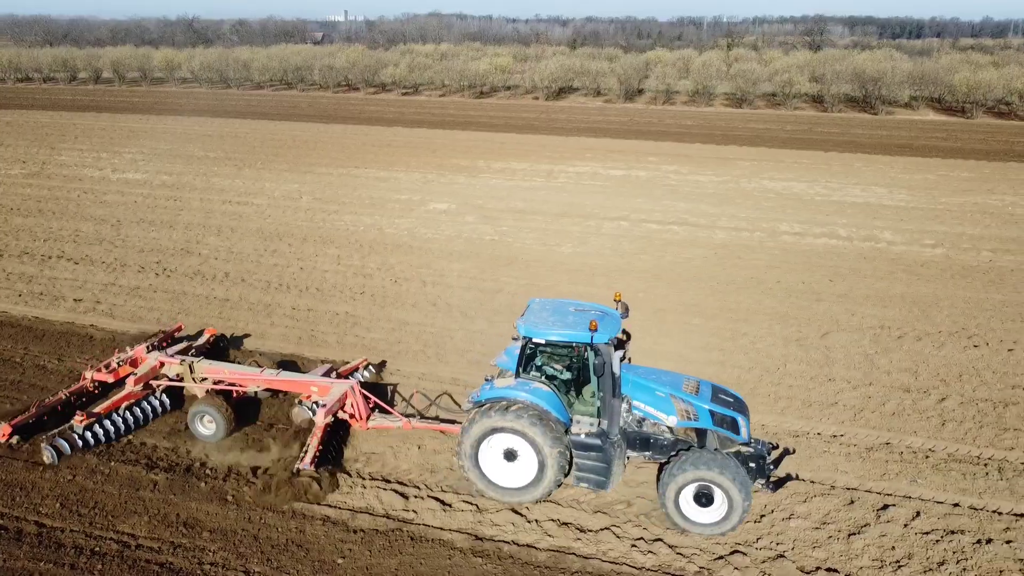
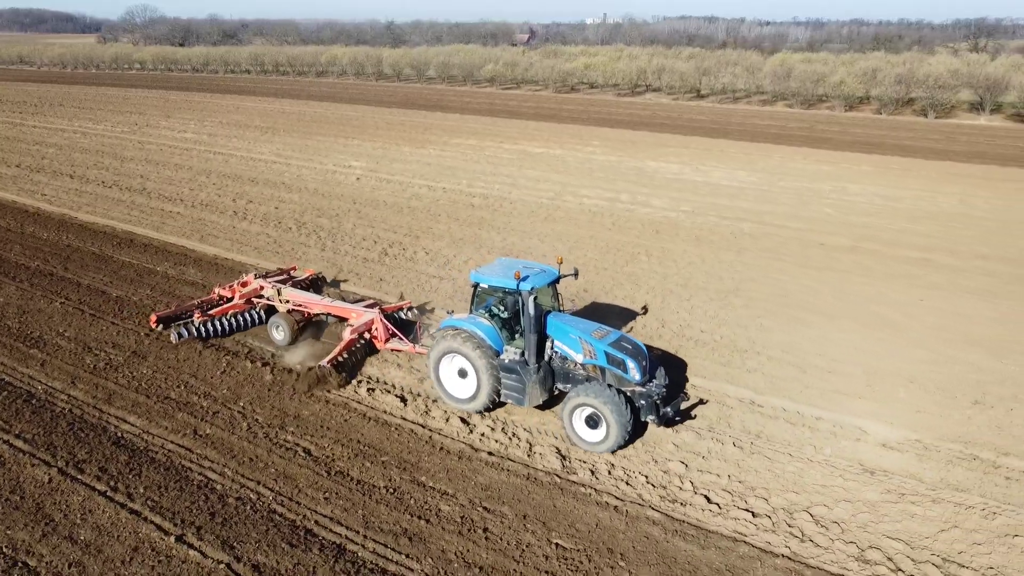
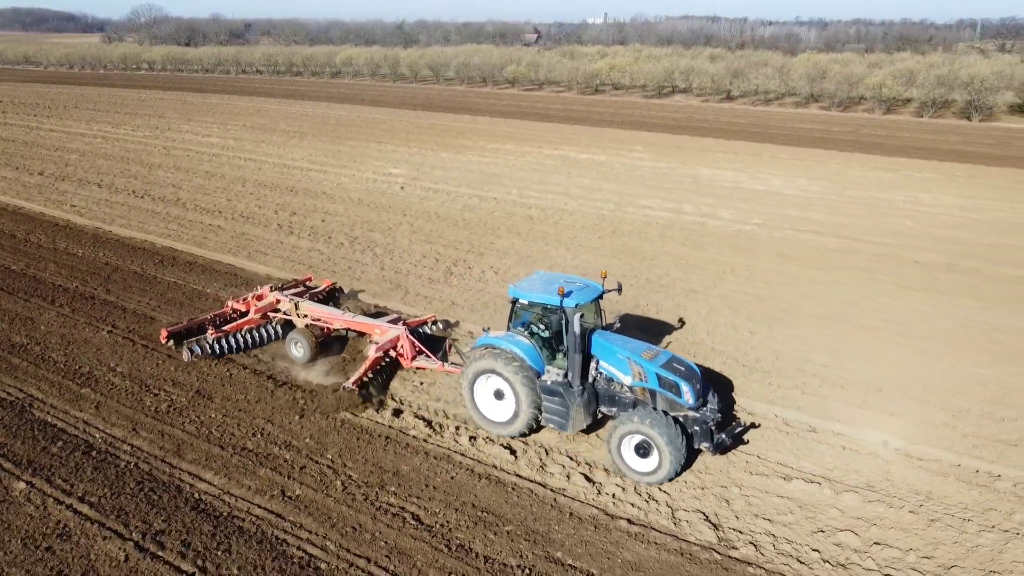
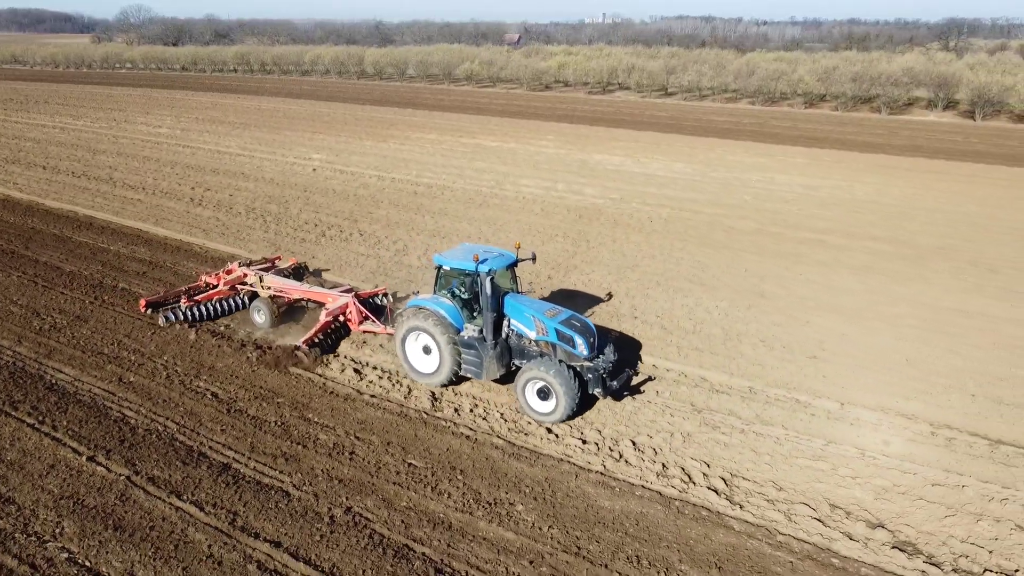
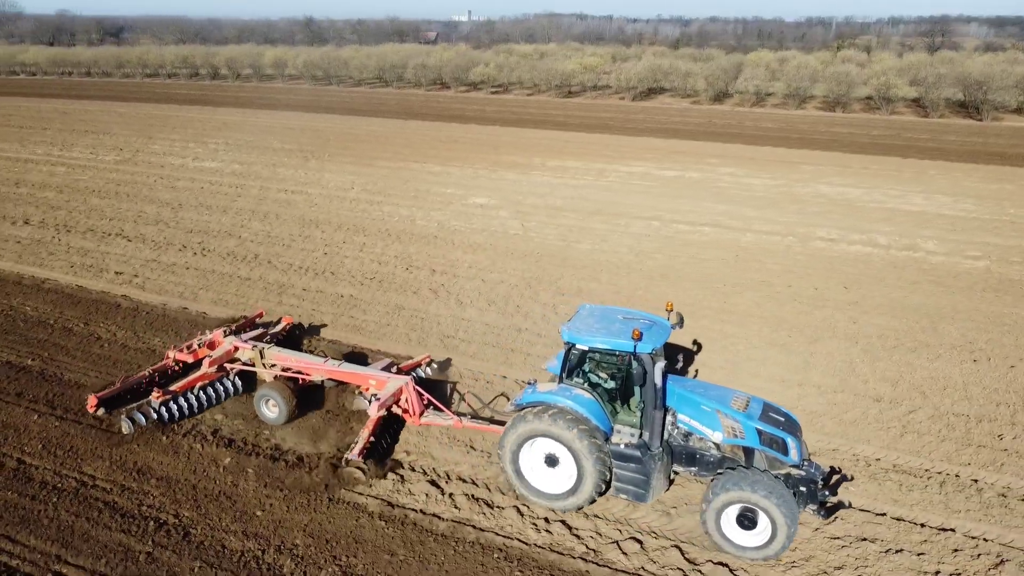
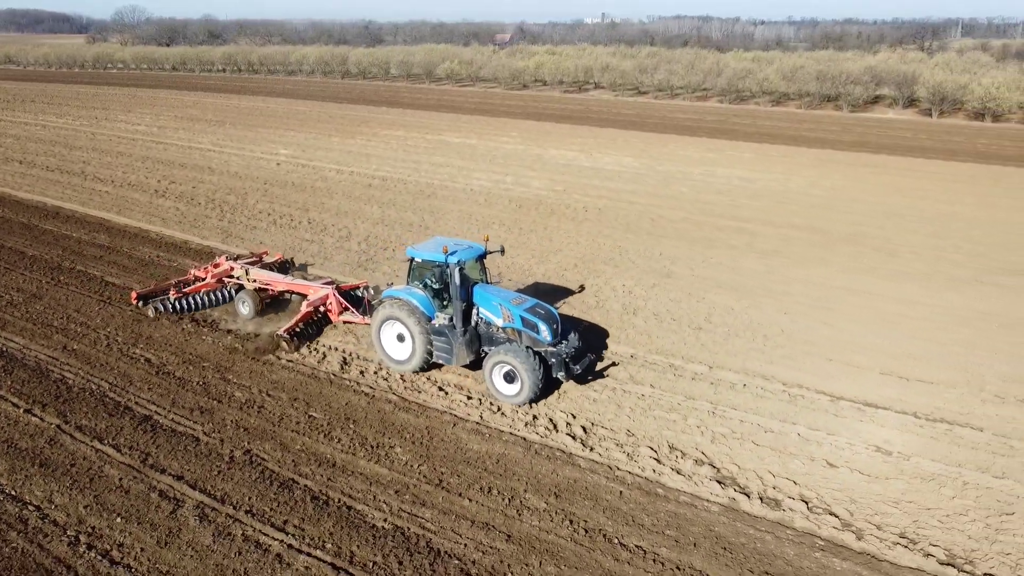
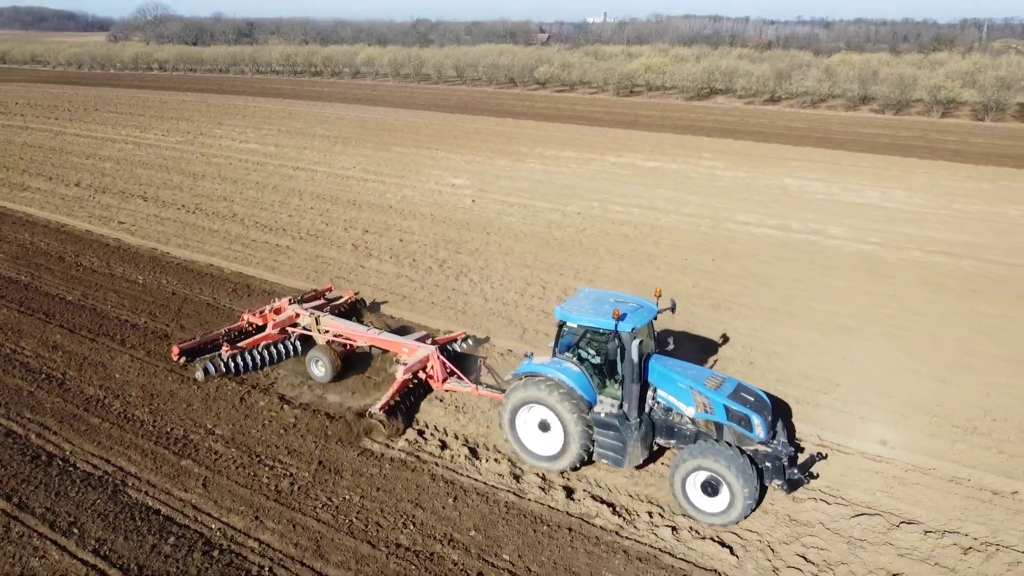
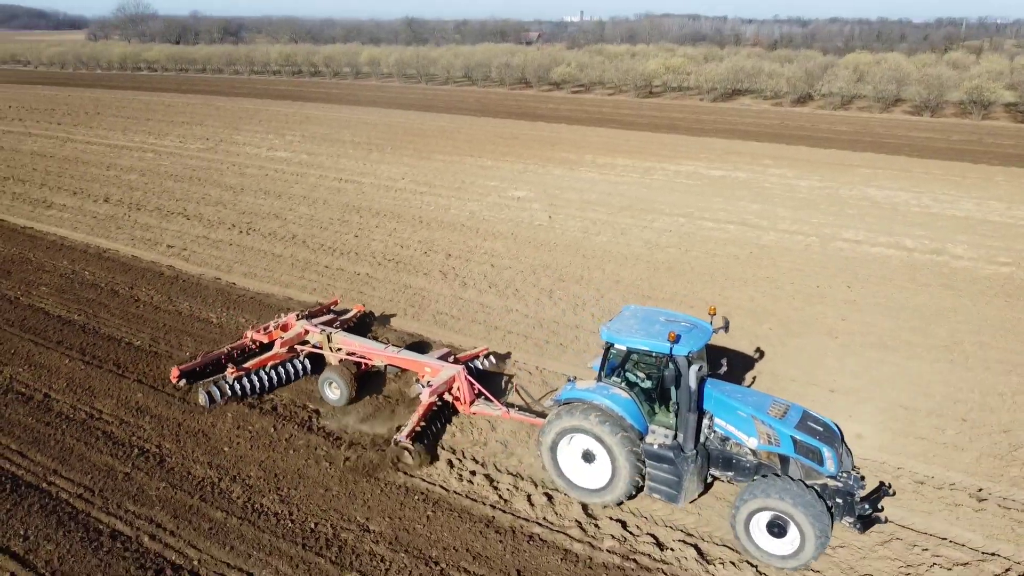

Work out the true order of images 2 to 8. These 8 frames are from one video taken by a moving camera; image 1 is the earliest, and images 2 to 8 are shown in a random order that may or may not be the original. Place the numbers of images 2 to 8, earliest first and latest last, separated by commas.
5, 8, 7, 3, 2, 4, 6
